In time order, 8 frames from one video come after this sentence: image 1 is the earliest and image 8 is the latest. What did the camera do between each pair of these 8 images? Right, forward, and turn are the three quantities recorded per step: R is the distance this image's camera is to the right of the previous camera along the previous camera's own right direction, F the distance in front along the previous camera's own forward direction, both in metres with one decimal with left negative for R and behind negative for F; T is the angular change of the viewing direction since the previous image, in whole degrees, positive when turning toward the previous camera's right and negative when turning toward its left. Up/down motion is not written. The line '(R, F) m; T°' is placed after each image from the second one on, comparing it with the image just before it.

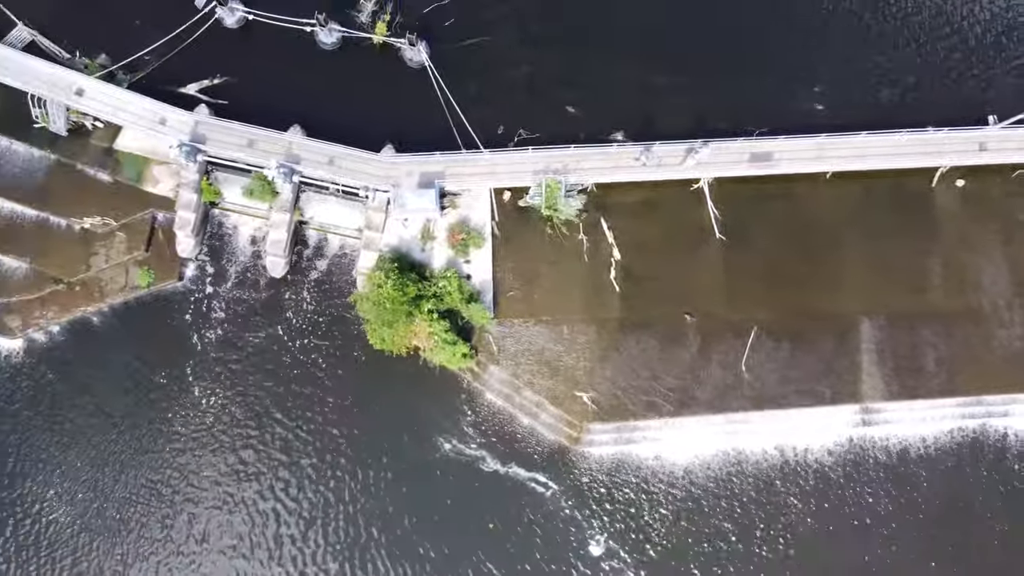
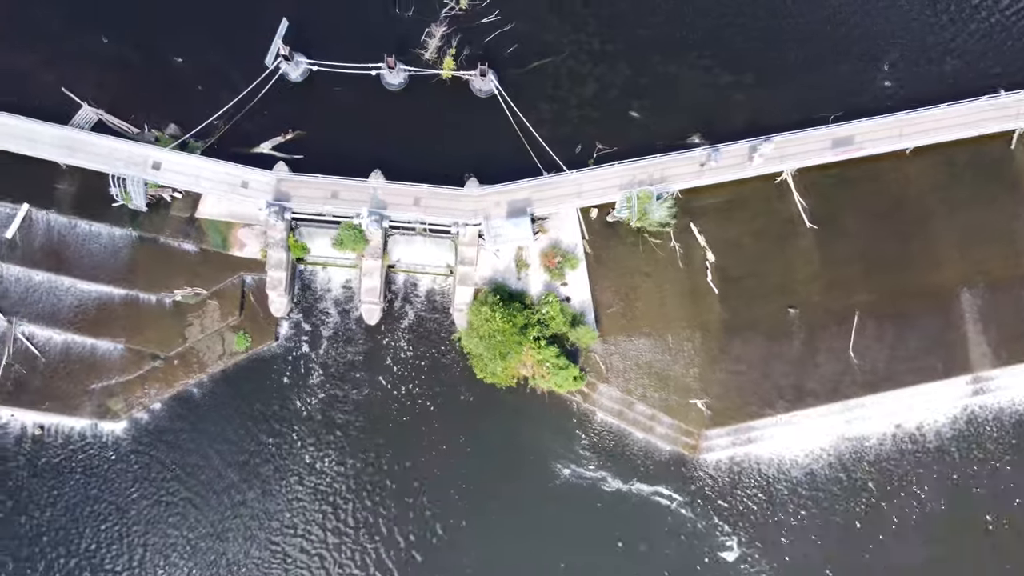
(-3.1, +0.2) m; +1°
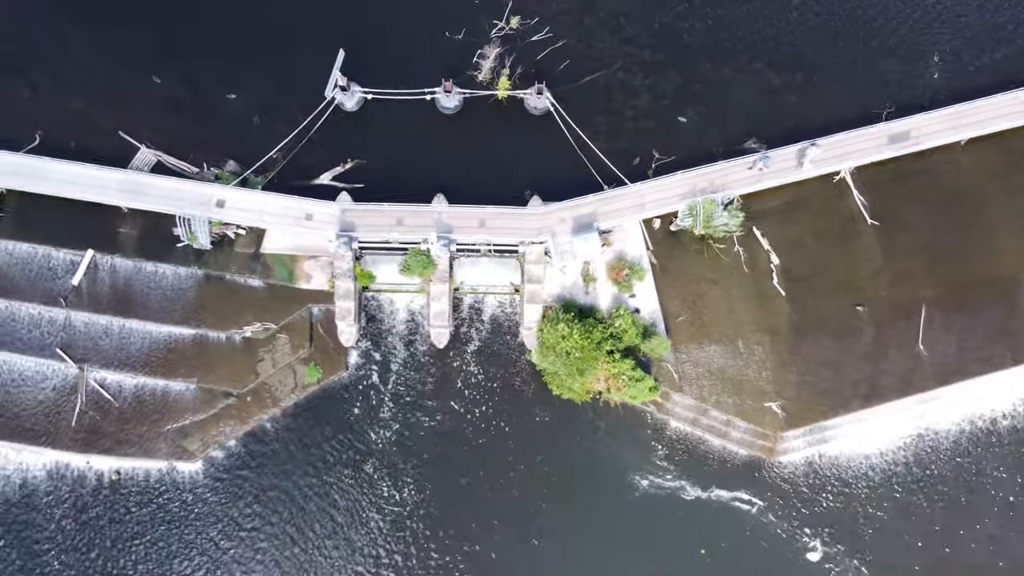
(-2.1, 0.0) m; 0°
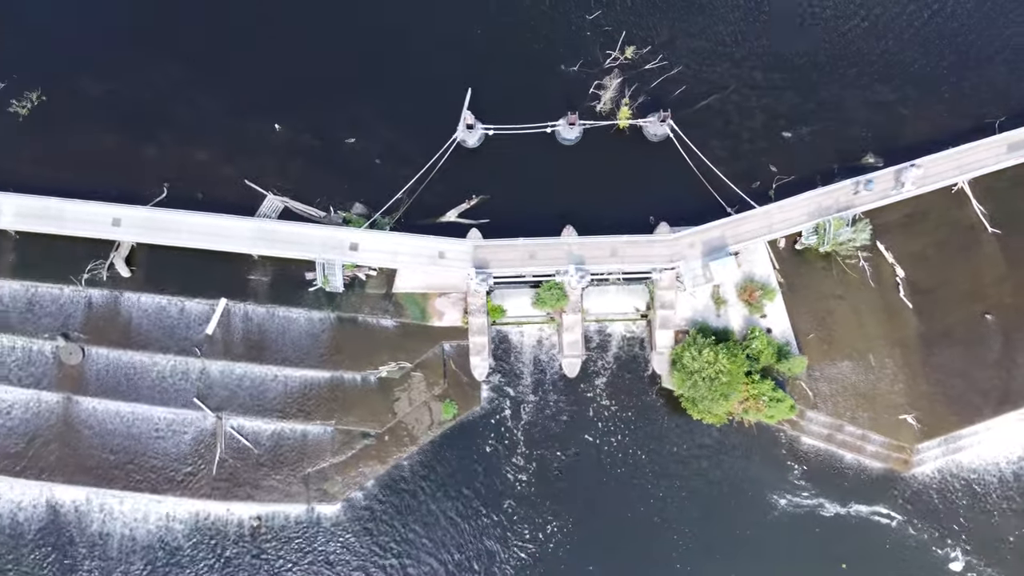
(-3.9, -0.2) m; 0°
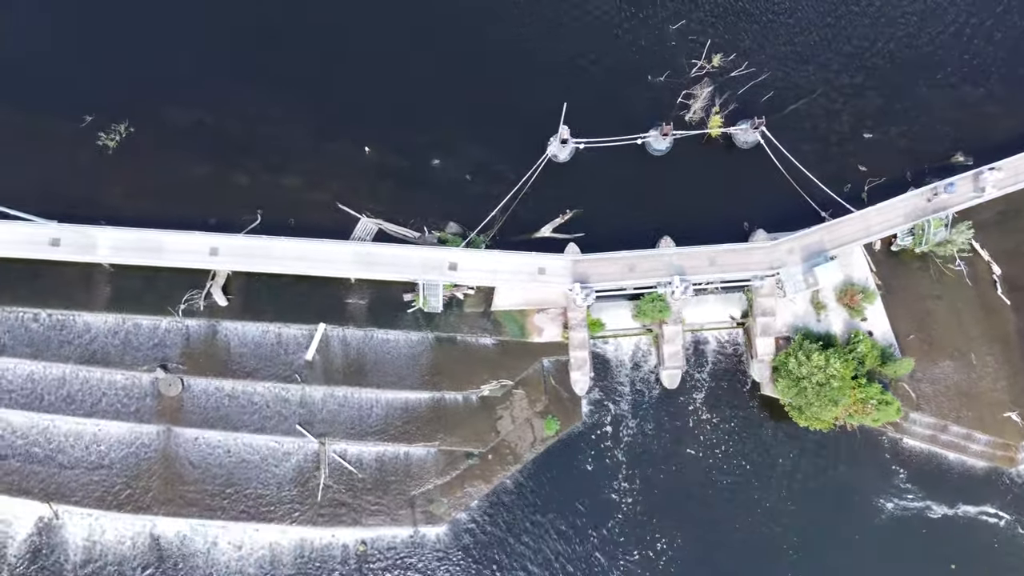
(-3.0, +0.1) m; 0°
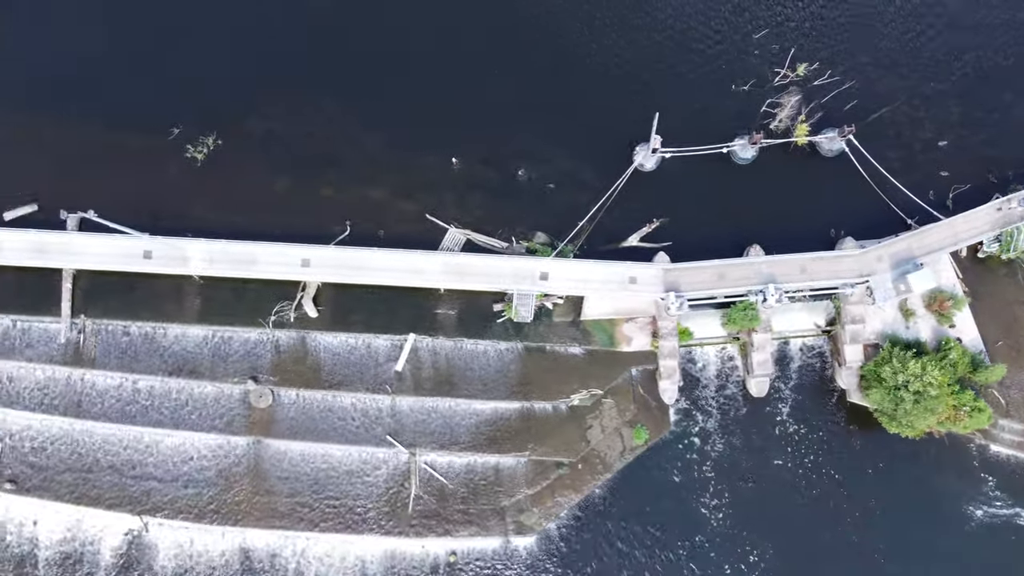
(-2.7, 0.0) m; 0°
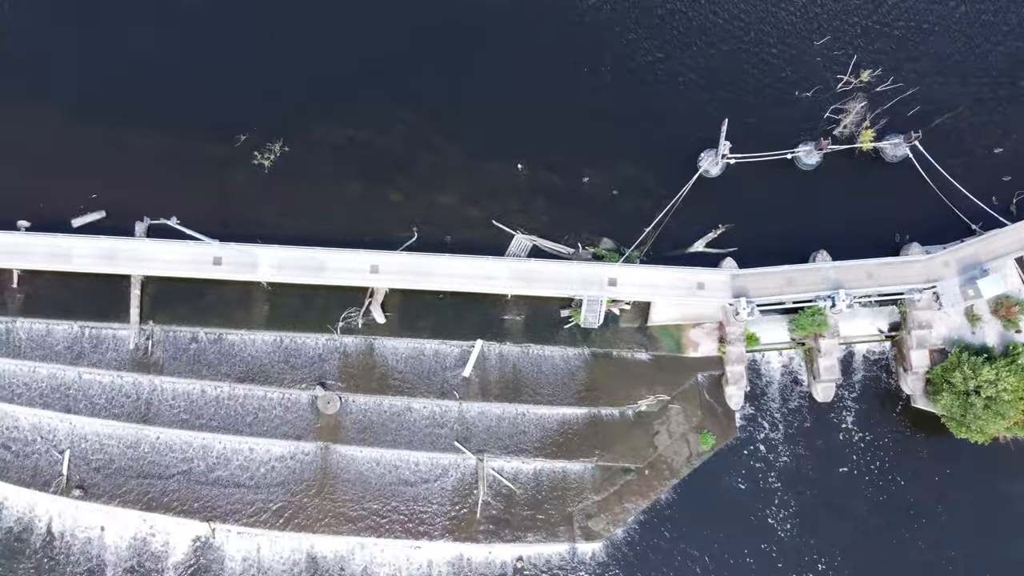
(-2.0, -0.1) m; 0°
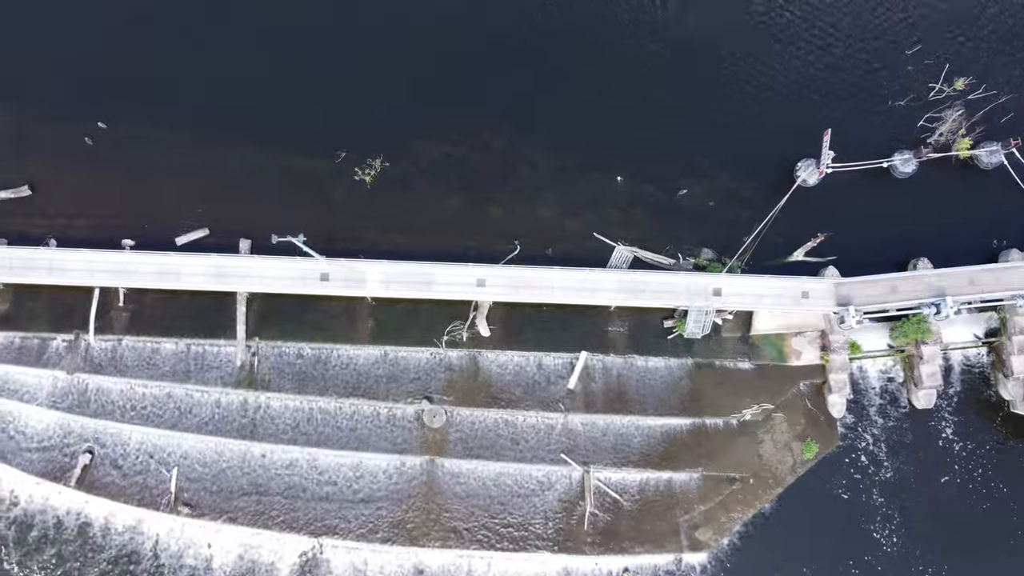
(-3.0, -0.2) m; 0°
